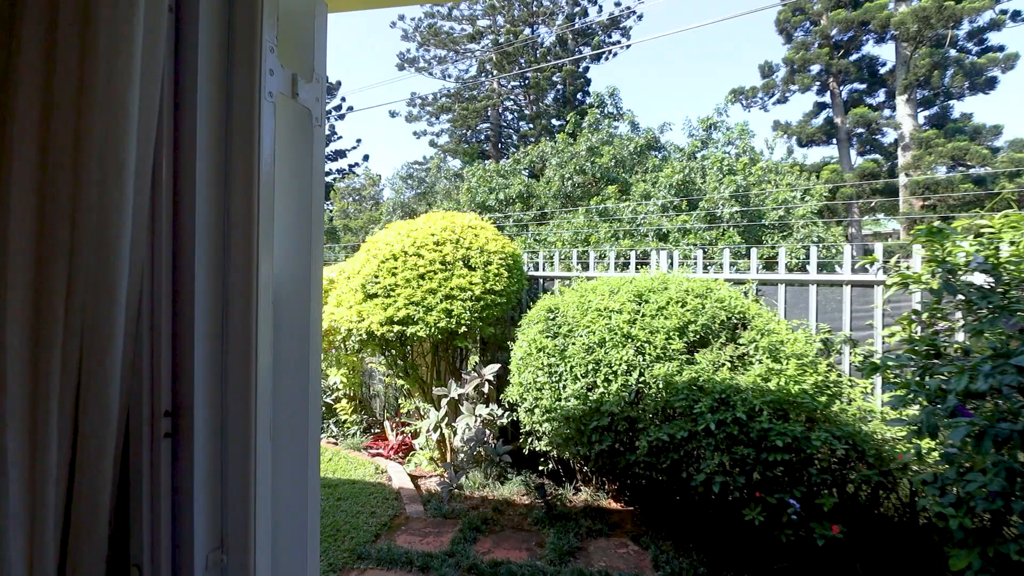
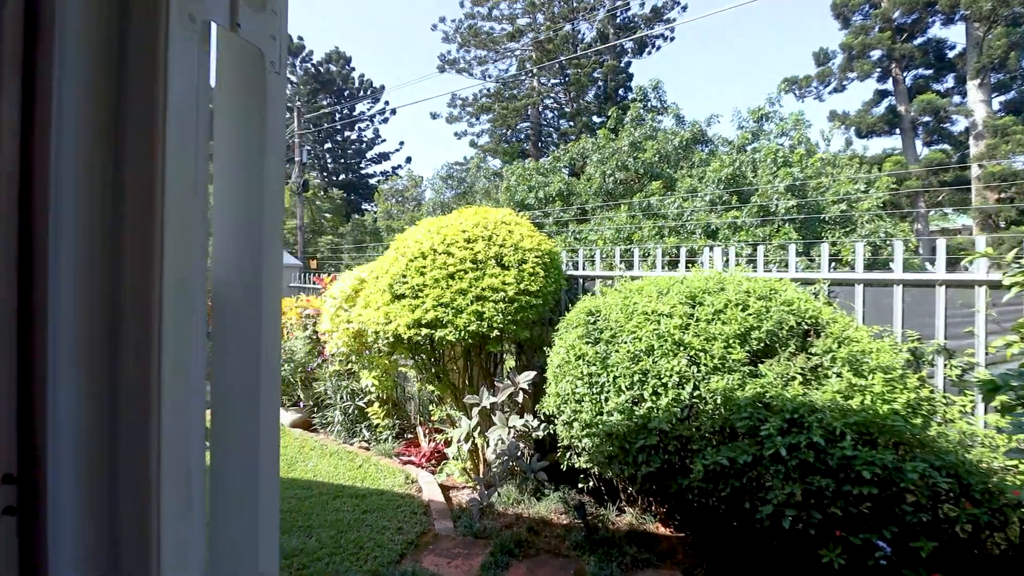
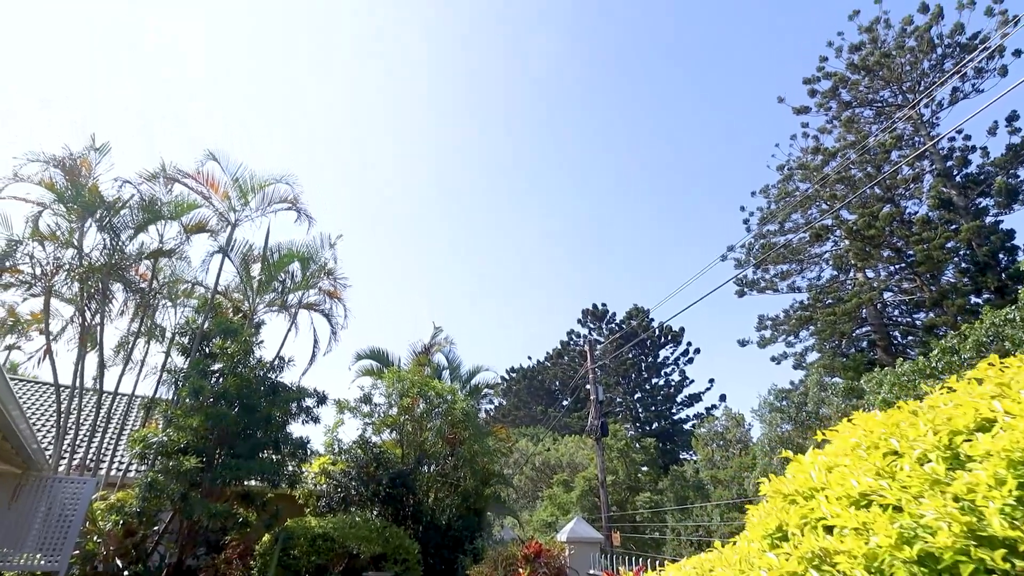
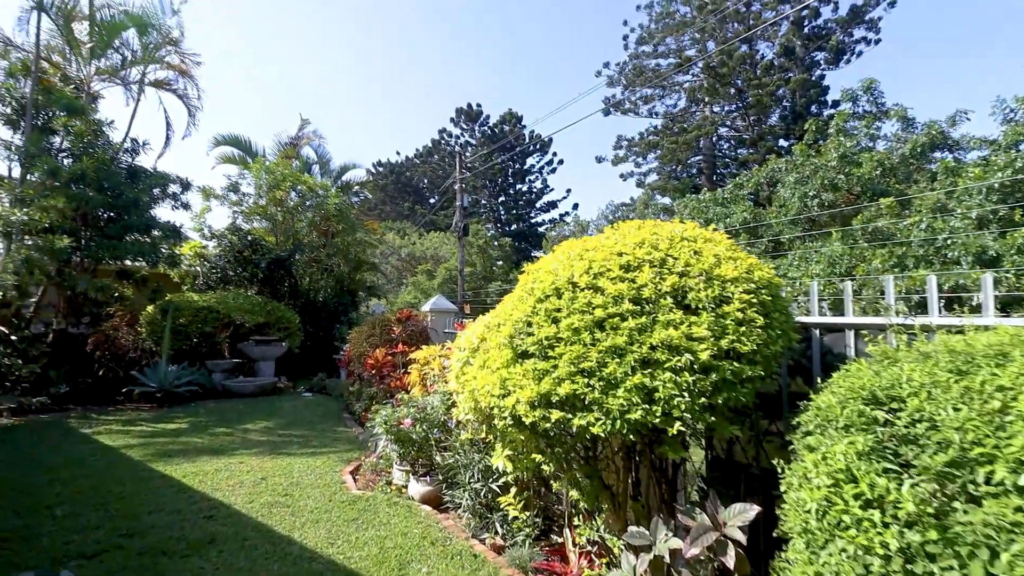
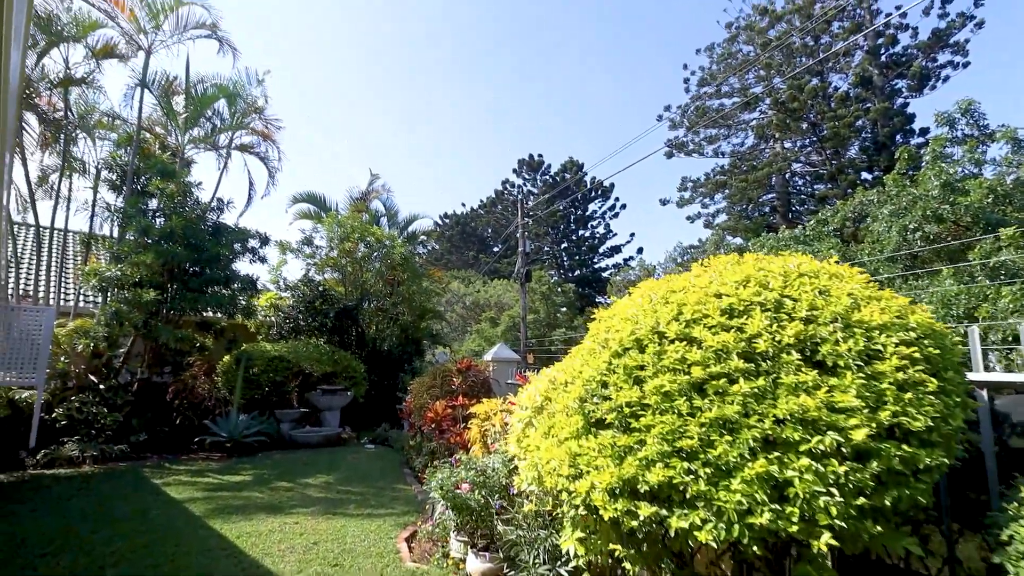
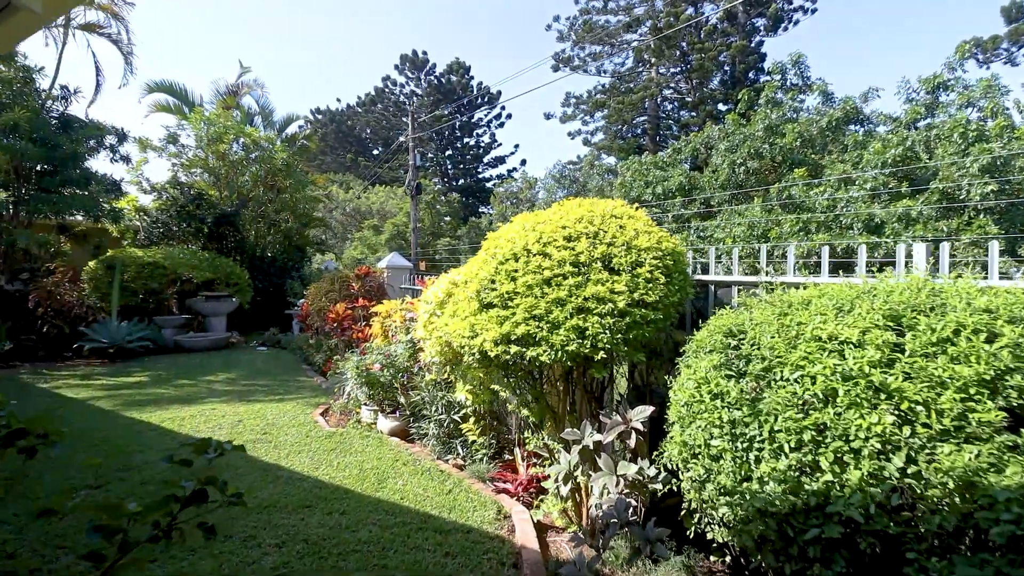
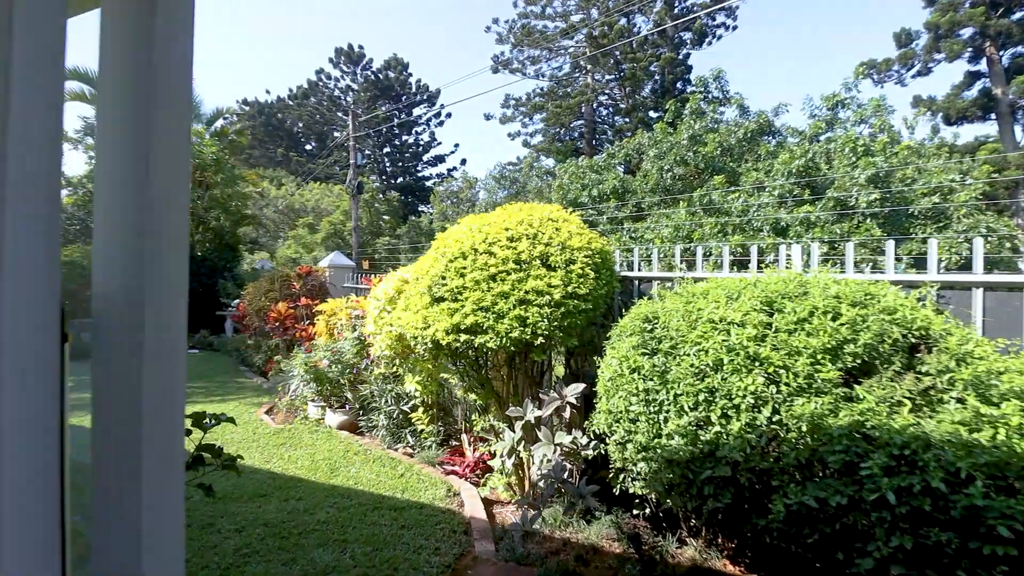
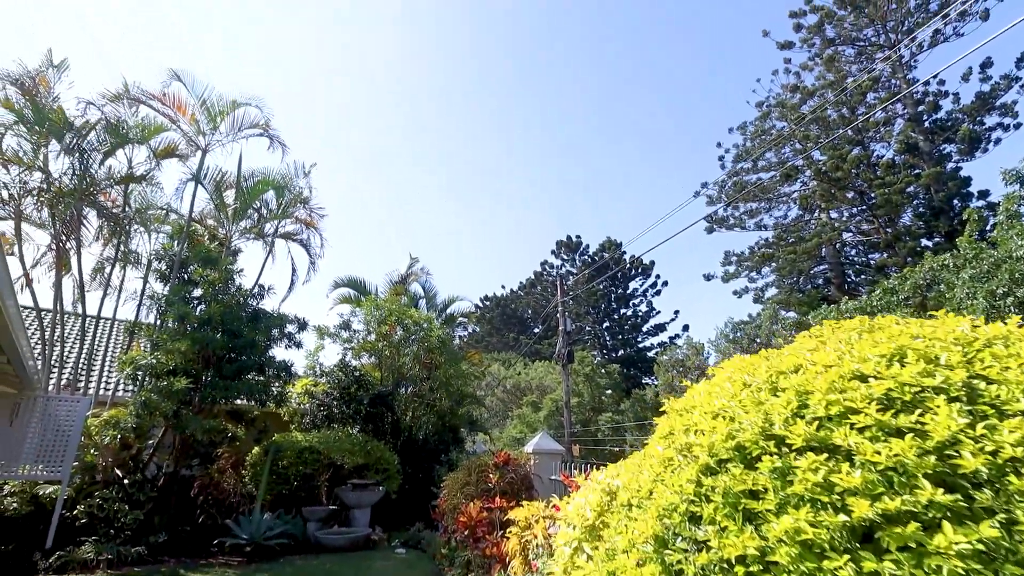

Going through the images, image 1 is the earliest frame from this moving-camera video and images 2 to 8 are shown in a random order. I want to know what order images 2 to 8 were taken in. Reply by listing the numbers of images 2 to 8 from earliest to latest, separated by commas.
2, 7, 6, 4, 5, 8, 3
